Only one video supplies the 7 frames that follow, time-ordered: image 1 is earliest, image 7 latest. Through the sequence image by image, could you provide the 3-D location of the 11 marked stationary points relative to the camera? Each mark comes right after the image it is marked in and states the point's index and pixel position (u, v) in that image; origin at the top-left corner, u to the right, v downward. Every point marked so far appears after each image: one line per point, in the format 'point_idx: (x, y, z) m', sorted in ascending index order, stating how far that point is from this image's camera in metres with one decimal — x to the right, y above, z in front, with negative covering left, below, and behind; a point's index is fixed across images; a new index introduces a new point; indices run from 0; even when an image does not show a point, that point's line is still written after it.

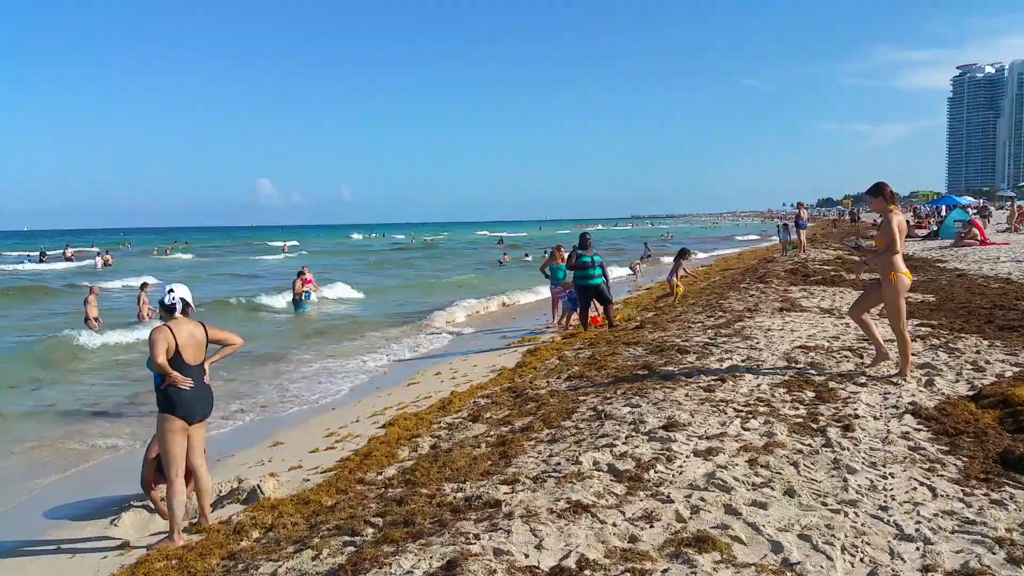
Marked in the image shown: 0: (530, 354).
0: (+0.3, -0.9, +10.8) m
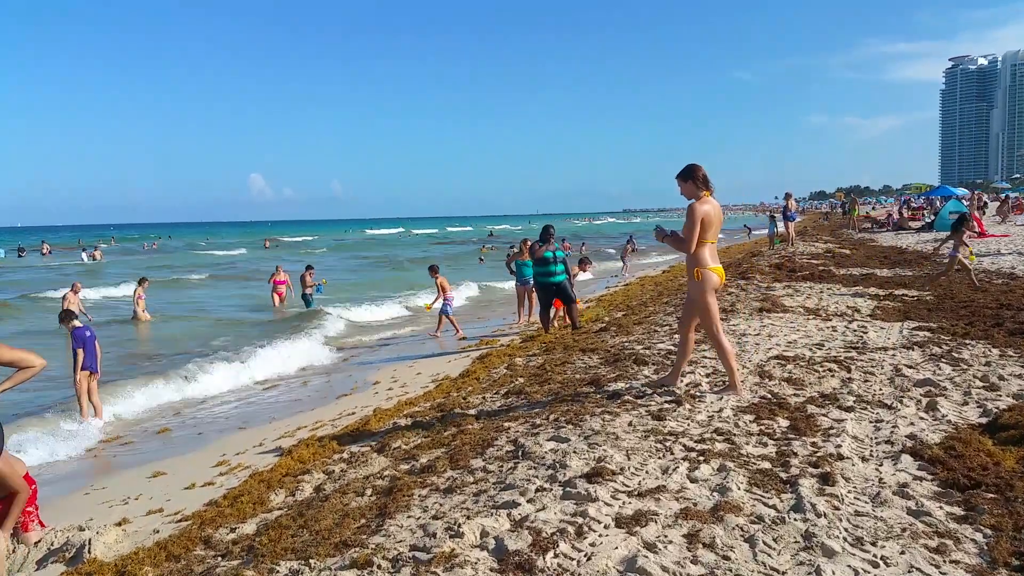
0: (-0.4, -0.9, +9.6) m
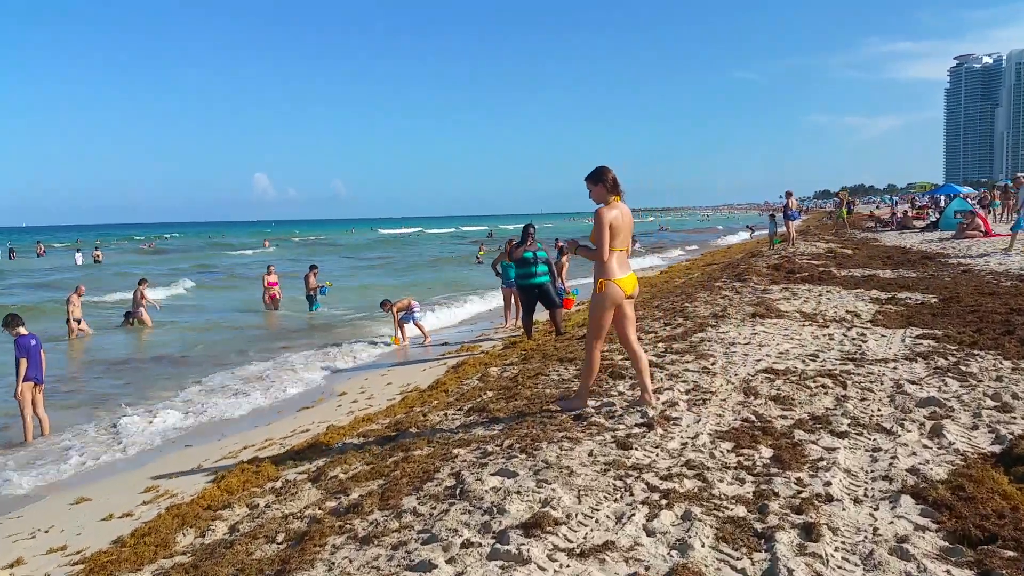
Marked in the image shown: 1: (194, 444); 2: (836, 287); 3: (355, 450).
0: (-0.7, -1.0, +9.0) m
1: (-3.0, -1.5, +7.4) m
2: (+5.2, 0.0, +12.5) m
3: (-1.1, -1.2, +5.6) m
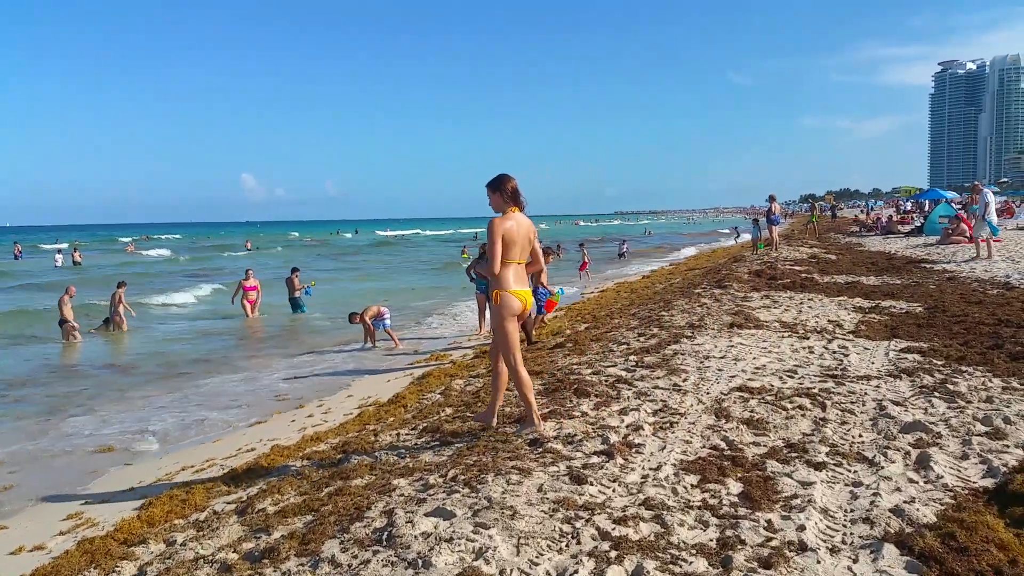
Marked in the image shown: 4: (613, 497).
0: (-1.0, -1.0, +8.6) m
1: (-3.4, -1.6, +6.9) m
2: (+4.8, -0.1, +12.2) m
3: (-1.4, -1.2, +5.1) m
4: (+0.5, -1.0, +3.6) m
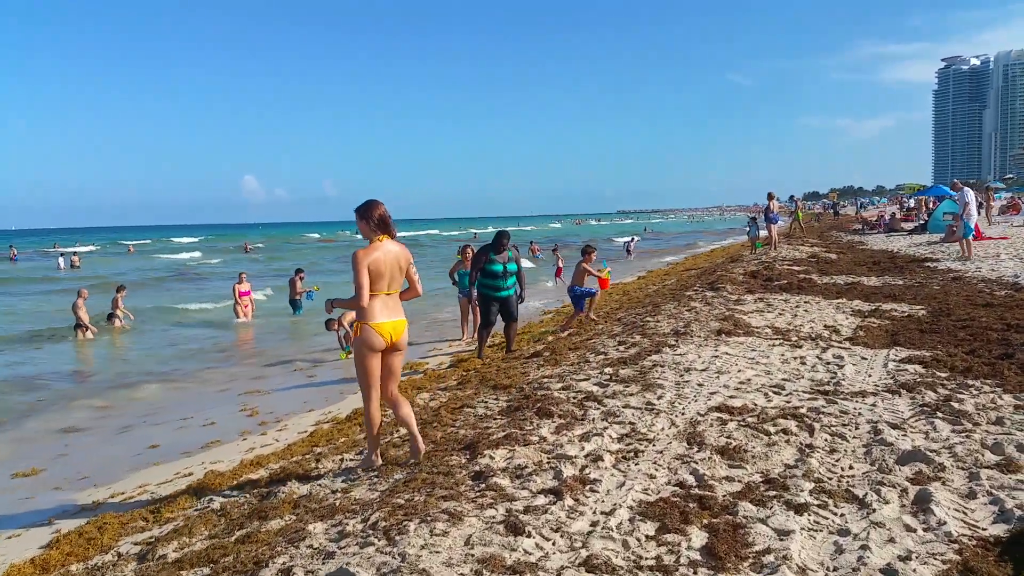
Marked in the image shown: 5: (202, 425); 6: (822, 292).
0: (-1.3, -1.1, +8.0) m
1: (-3.7, -1.6, +6.3) m
2: (+4.5, -0.1, +11.6) m
3: (-1.7, -1.3, +4.5) m
4: (+0.2, -1.0, +3.0) m
5: (-2.9, -1.3, +7.3) m
6: (+4.8, -0.1, +12.1) m
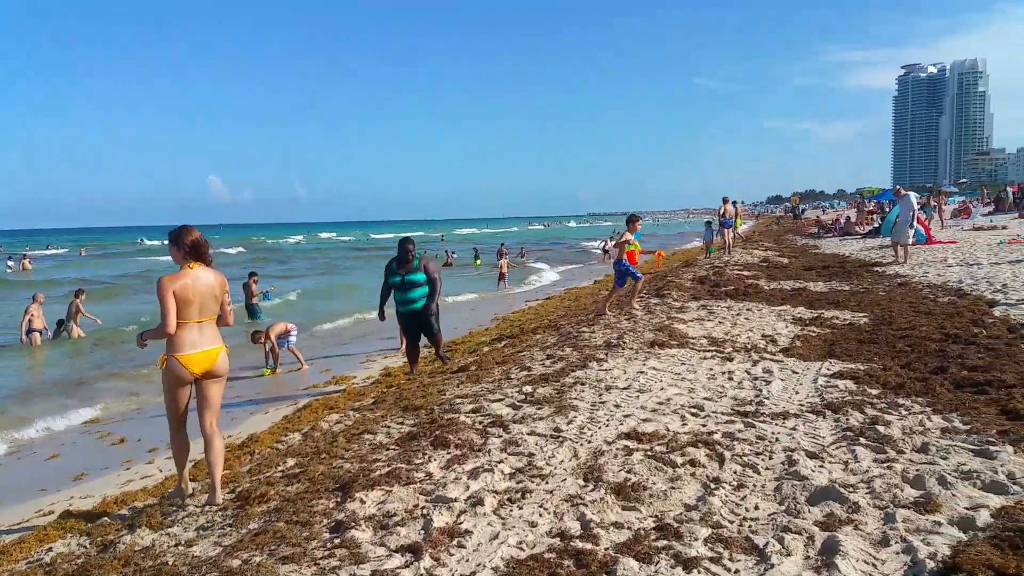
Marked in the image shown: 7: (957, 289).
0: (-2.1, -1.2, +7.4) m
1: (-4.4, -1.8, +5.7) m
2: (+3.6, -0.2, +11.3) m
3: (-2.4, -1.4, +4.0) m
4: (-0.4, -1.1, +2.5) m
5: (-3.7, -1.4, +6.7) m
6: (+3.9, -0.2, +11.8) m
7: (+6.4, 0.0, +11.2) m
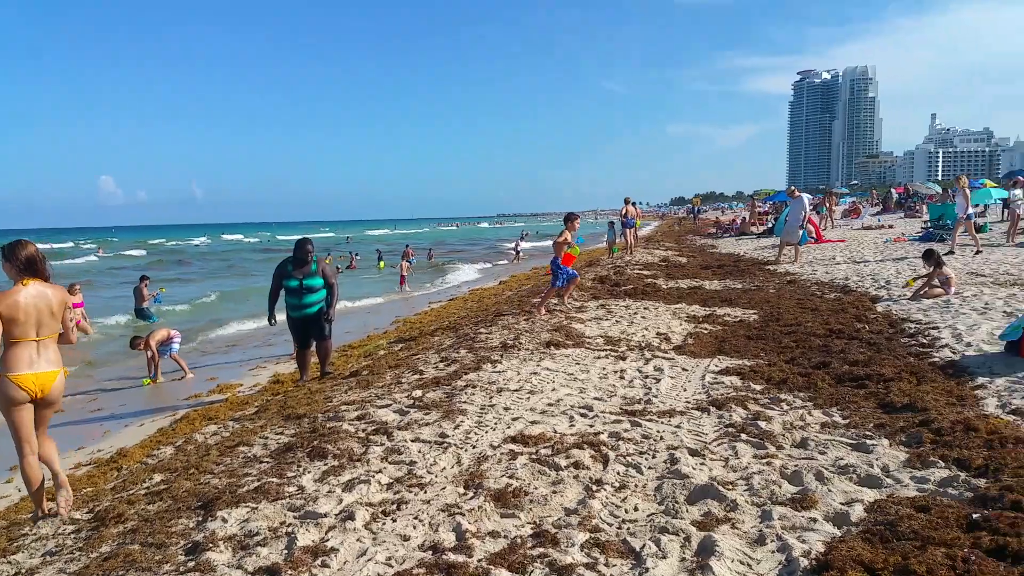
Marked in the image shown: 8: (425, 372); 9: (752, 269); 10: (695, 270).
0: (-3.1, -1.3, +7.0) m
1: (-5.1, -1.8, +5.0) m
2: (+2.1, -0.2, +11.4) m
3: (-2.9, -1.4, +3.5) m
4: (-0.8, -1.1, +2.3) m
5: (-4.5, -1.5, +6.1) m
6: (+2.3, -0.1, +12.0) m
7: (+4.9, 0.0, +11.7) m
8: (-0.8, -0.8, +7.0) m
9: (+4.9, +0.4, +16.0) m
10: (+4.0, +0.4, +16.9) m
